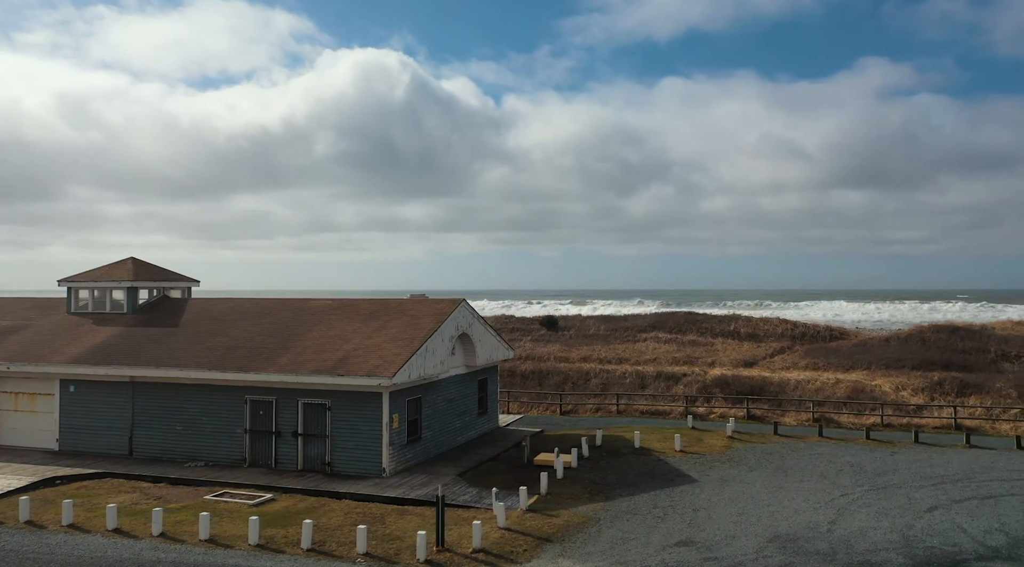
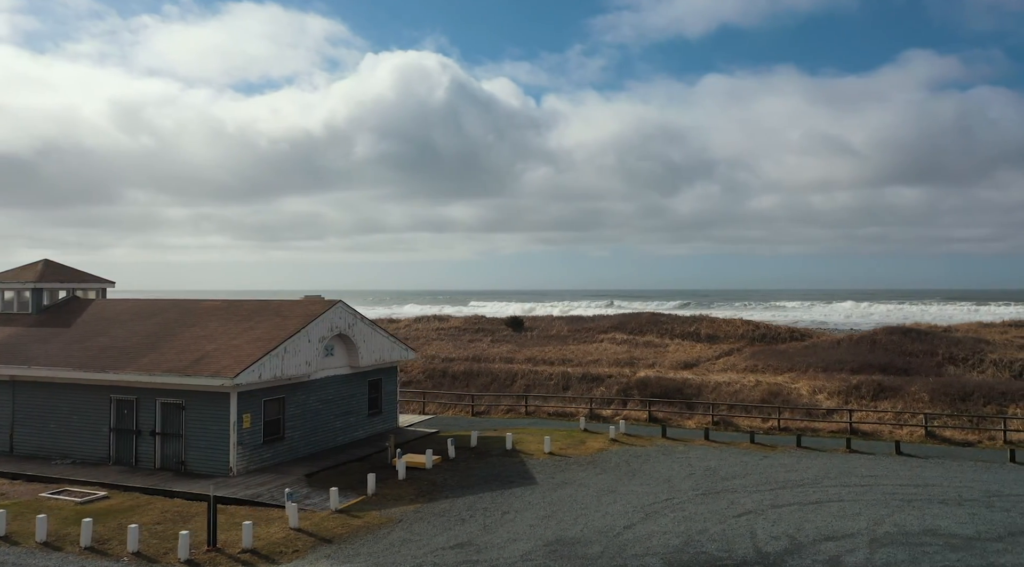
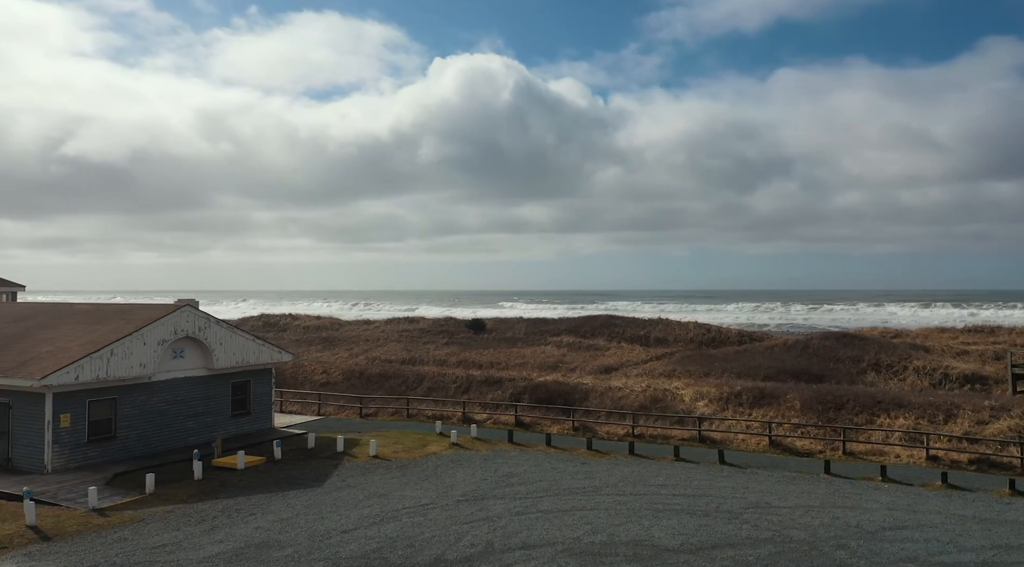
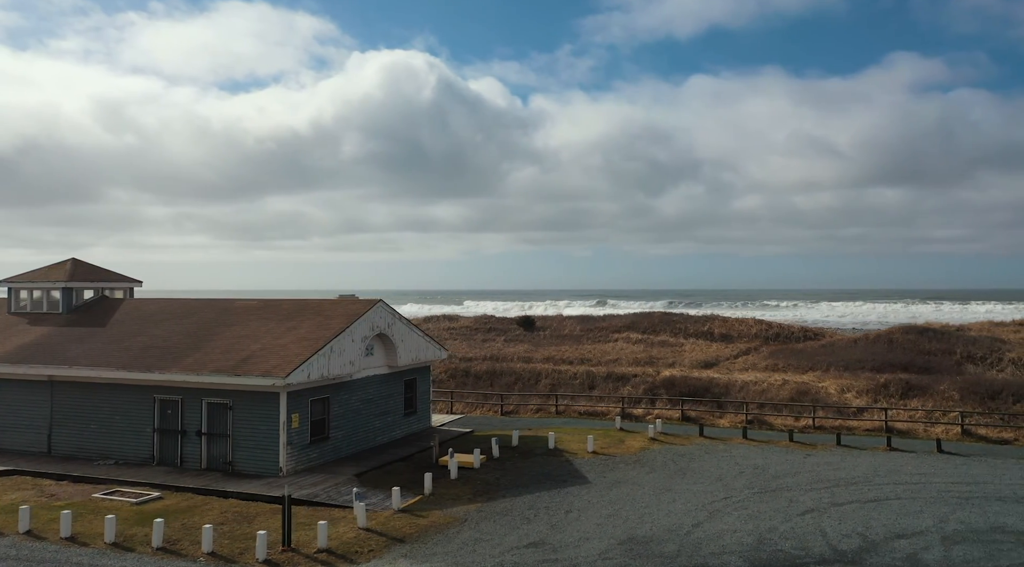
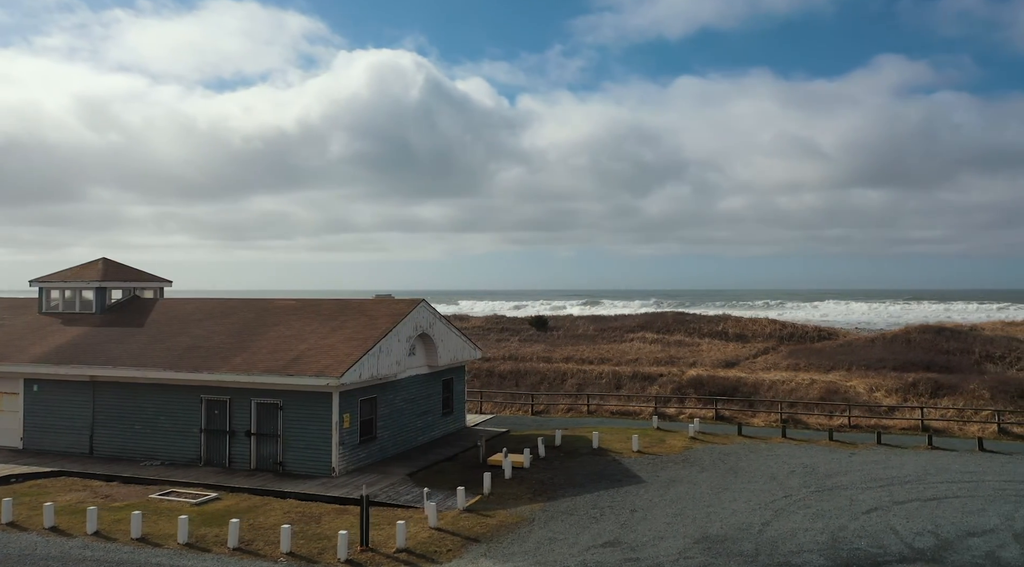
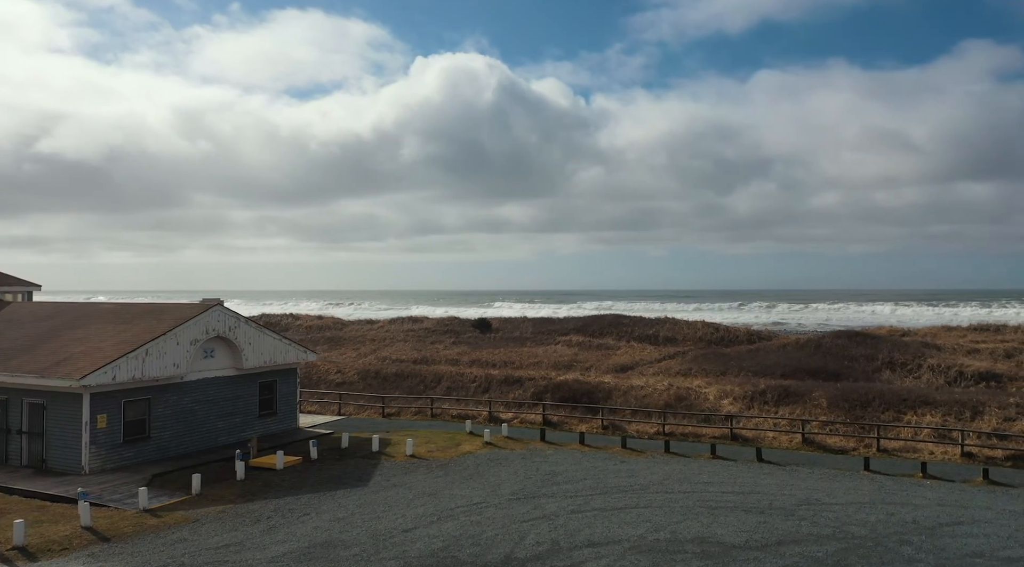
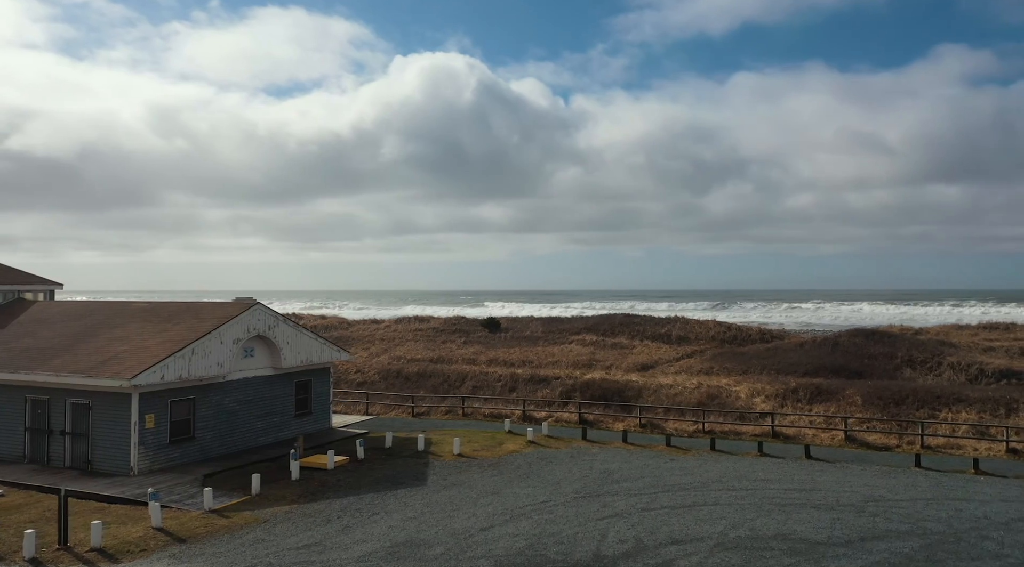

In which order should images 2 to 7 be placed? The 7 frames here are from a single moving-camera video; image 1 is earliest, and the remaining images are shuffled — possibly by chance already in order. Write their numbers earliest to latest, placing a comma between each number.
5, 4, 2, 7, 6, 3
